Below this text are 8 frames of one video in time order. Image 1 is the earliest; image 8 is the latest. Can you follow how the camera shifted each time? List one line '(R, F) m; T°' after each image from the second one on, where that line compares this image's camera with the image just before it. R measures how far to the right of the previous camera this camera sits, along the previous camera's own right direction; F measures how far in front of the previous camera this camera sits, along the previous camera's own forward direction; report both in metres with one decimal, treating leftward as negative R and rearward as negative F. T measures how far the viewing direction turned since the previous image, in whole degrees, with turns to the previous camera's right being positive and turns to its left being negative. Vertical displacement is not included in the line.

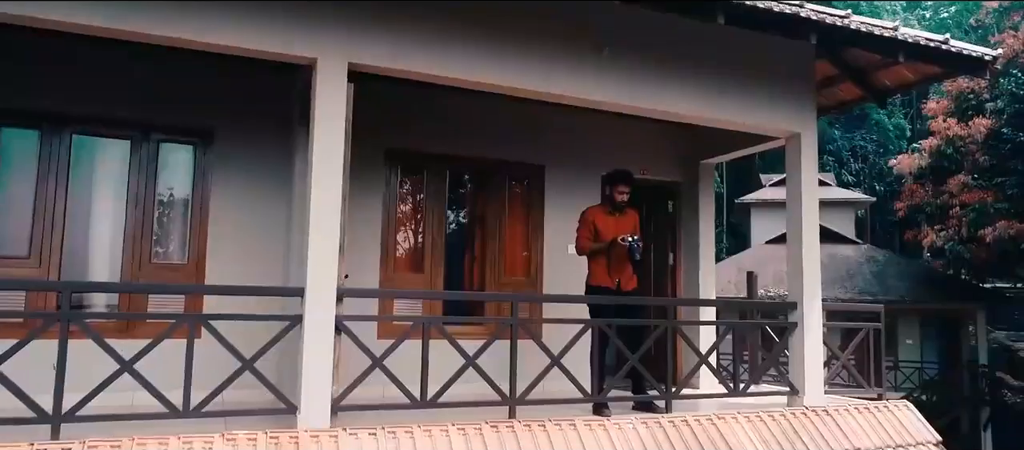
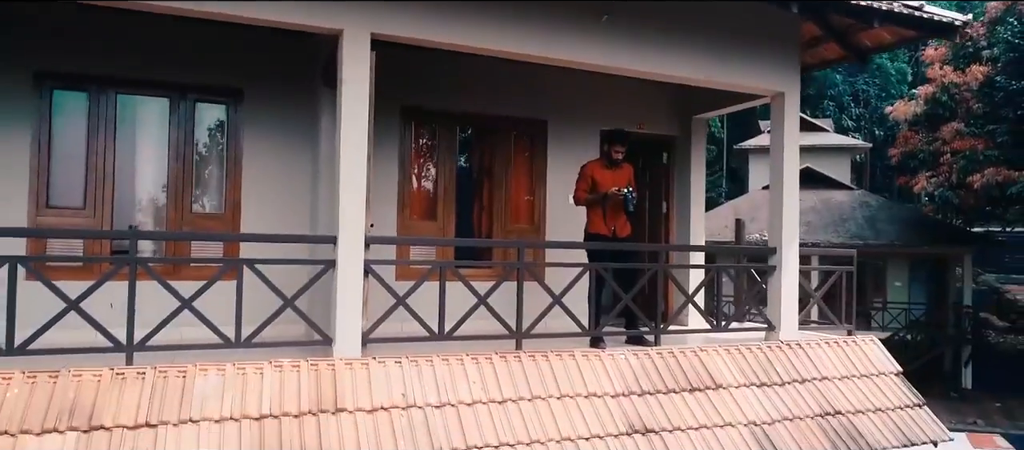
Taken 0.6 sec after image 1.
(0.0, -0.5) m; 0°
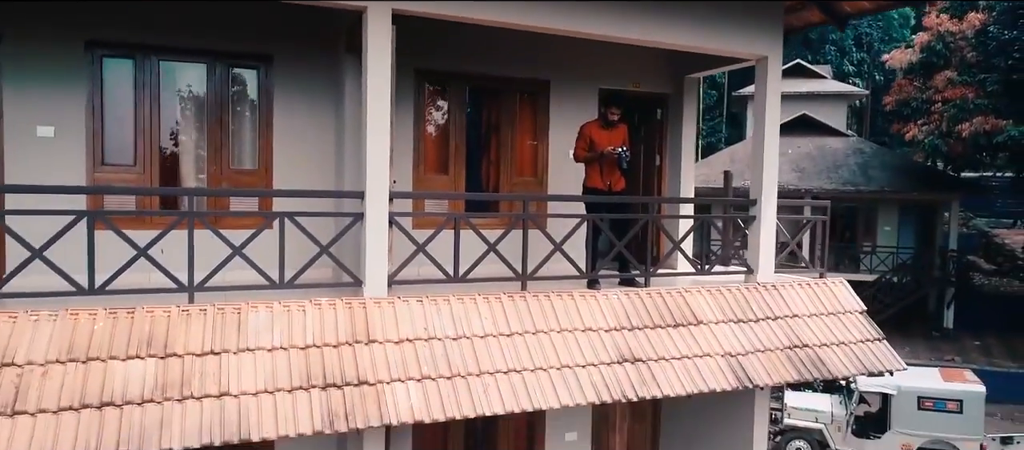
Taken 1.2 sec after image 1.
(0.0, -0.6) m; 0°
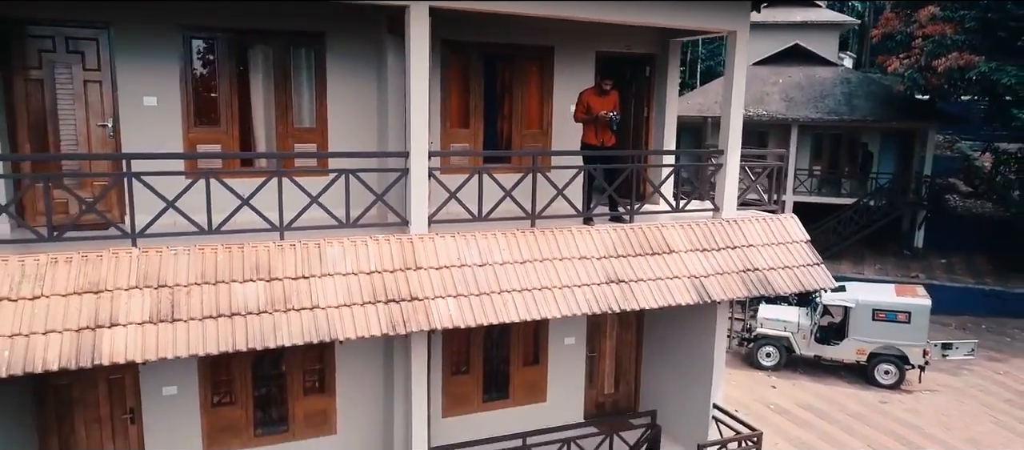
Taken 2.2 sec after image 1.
(-0.1, -1.5) m; 0°
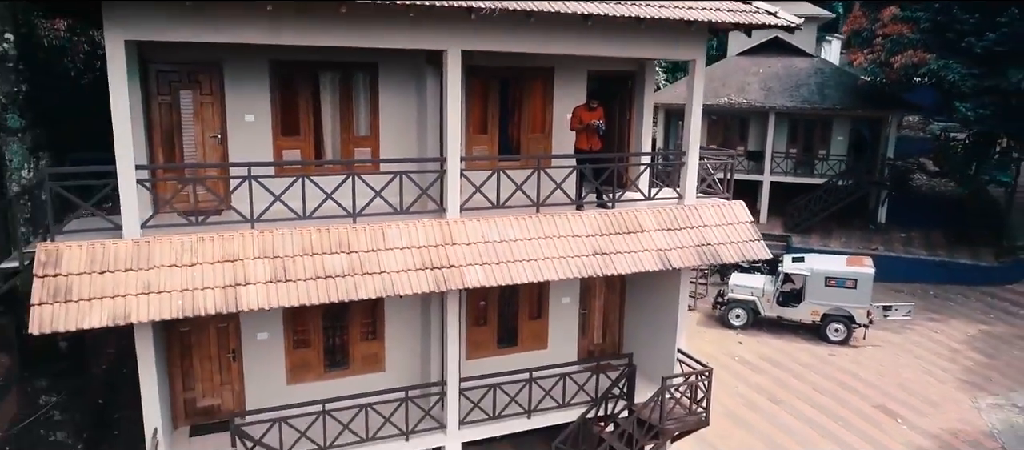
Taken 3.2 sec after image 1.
(-0.1, -2.3) m; 0°
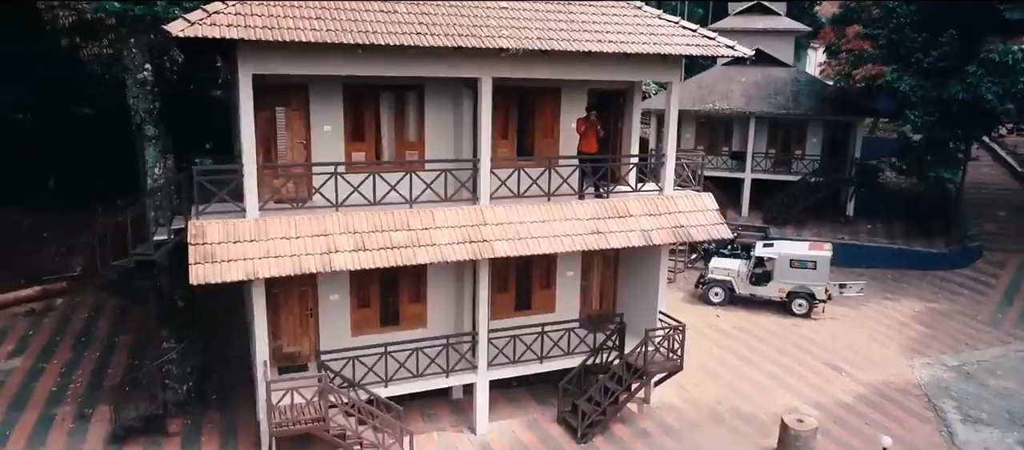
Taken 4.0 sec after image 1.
(-0.3, -2.8) m; 0°
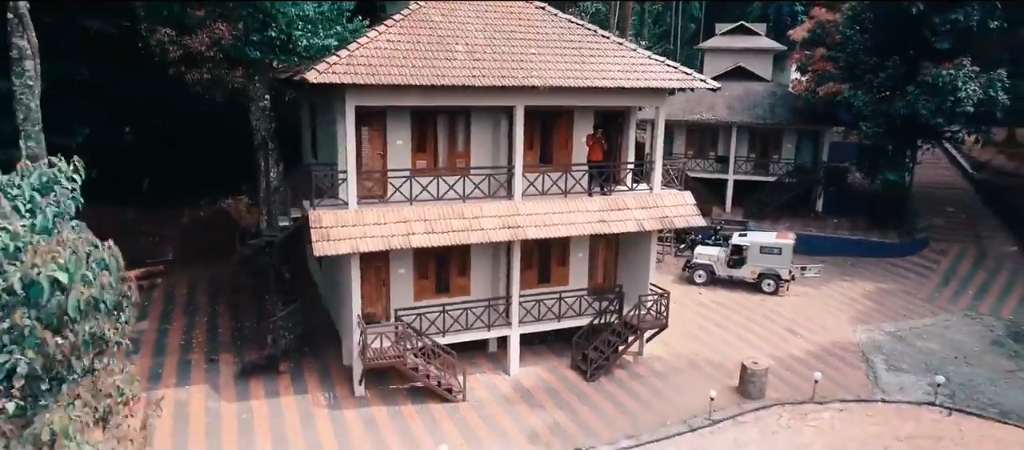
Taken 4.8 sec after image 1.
(-0.6, -4.0) m; 0°
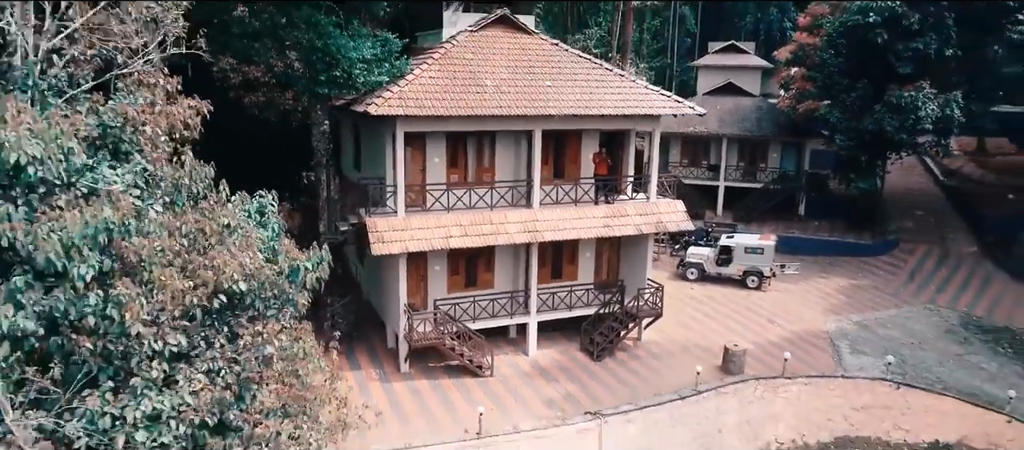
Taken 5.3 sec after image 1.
(-0.5, -3.1) m; 0°
